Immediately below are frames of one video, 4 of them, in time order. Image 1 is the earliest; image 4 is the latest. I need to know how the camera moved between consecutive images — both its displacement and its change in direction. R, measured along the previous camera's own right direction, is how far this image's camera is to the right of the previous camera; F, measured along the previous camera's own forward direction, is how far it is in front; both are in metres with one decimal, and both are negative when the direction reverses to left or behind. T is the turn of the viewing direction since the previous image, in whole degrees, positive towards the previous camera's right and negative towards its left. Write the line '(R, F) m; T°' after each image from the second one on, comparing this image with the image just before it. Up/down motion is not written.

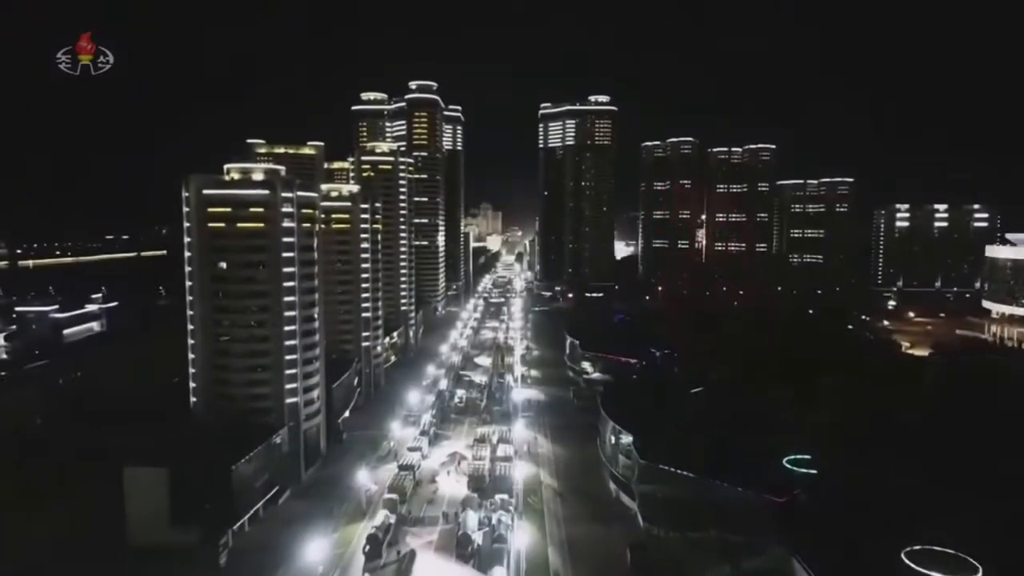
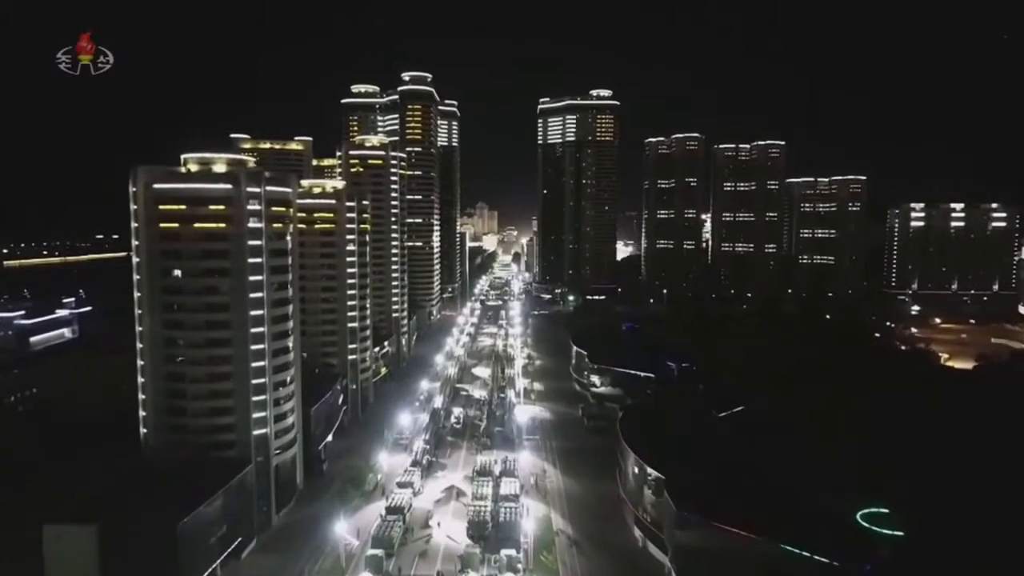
(-0.1, +0.9) m; 0°
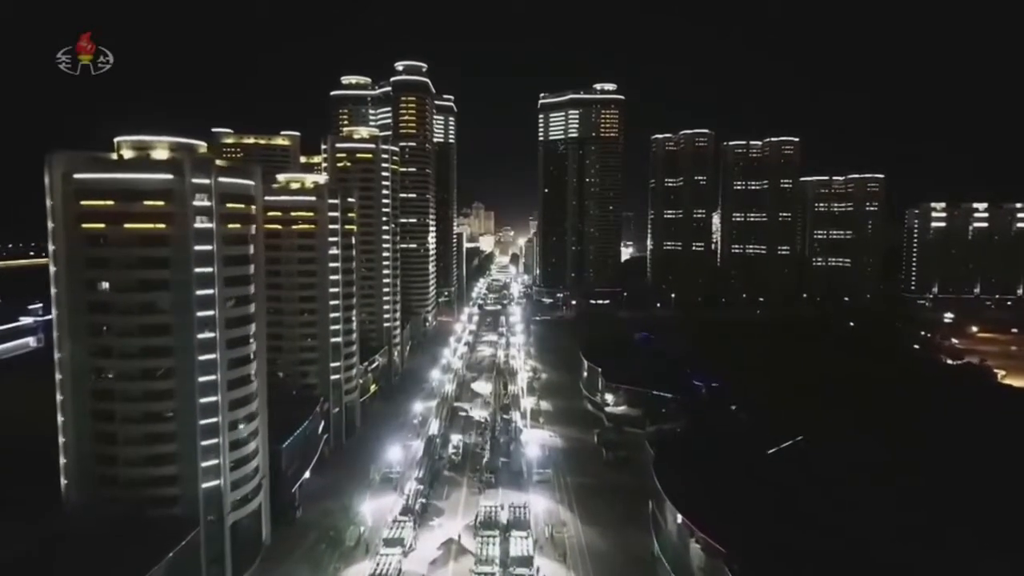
(-0.1, +1.0) m; 0°
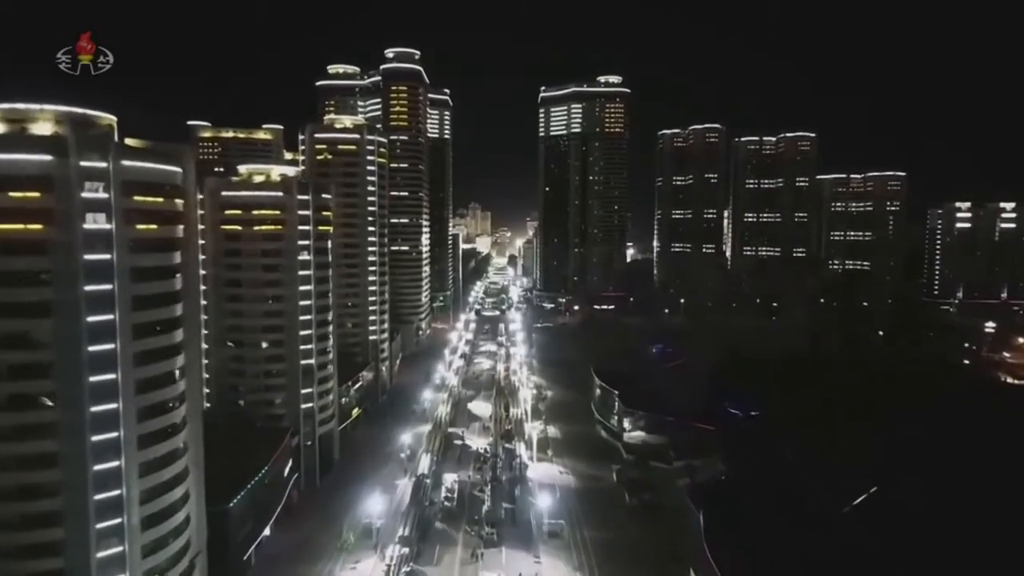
(-0.1, +1.1) m; 0°
